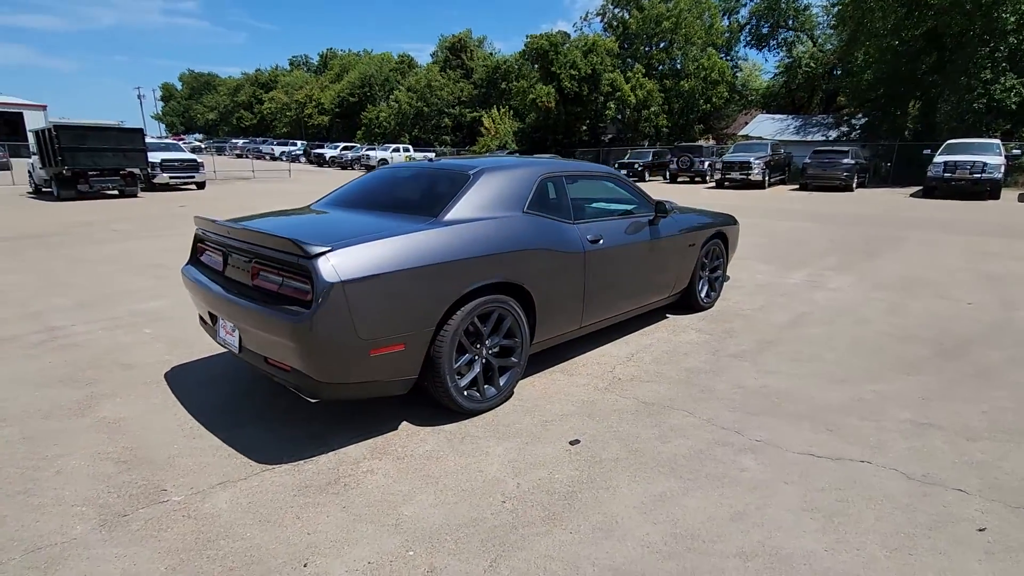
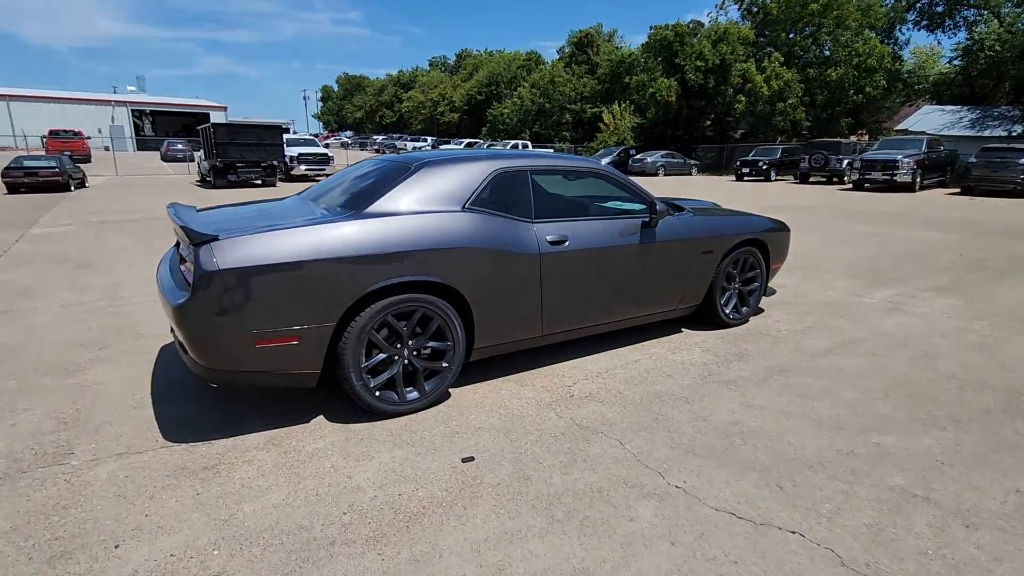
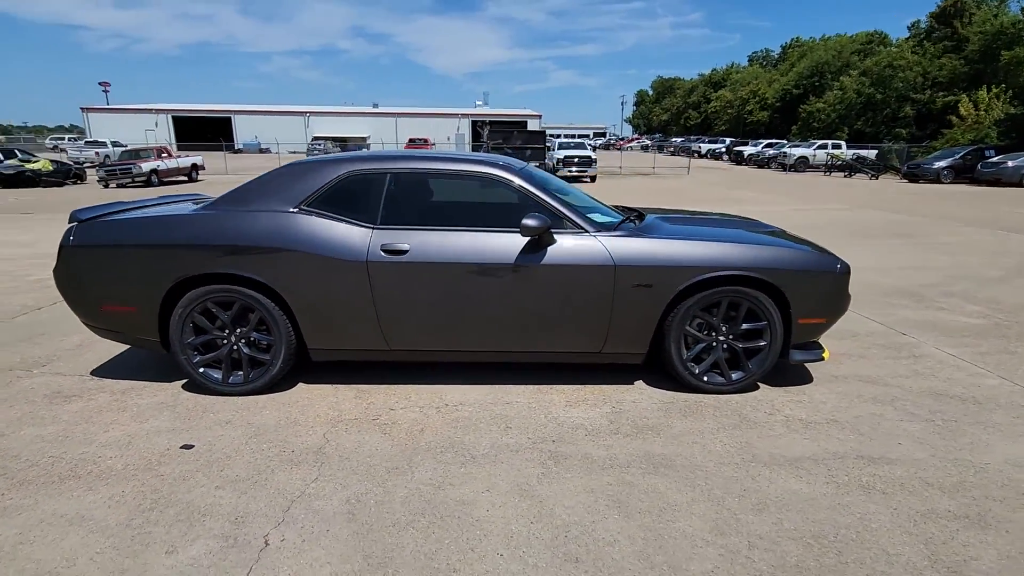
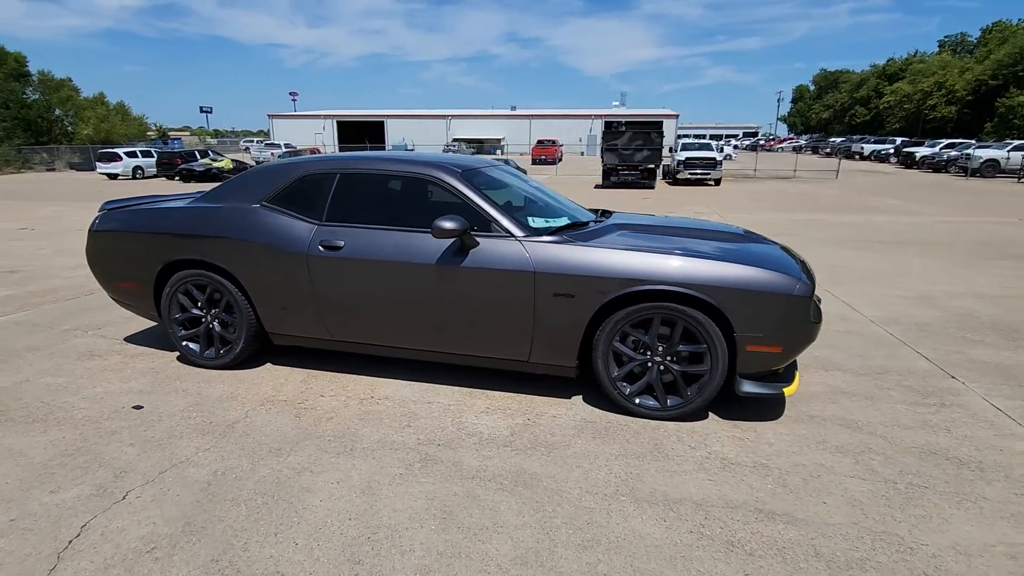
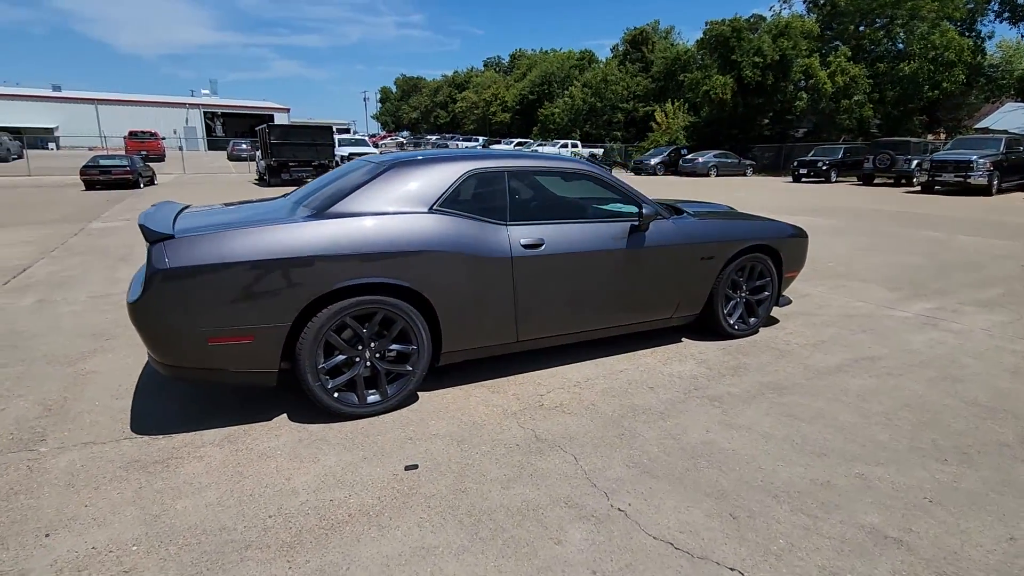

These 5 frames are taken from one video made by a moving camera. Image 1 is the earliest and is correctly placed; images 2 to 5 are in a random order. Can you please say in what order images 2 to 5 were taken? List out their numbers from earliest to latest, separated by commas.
2, 5, 3, 4
